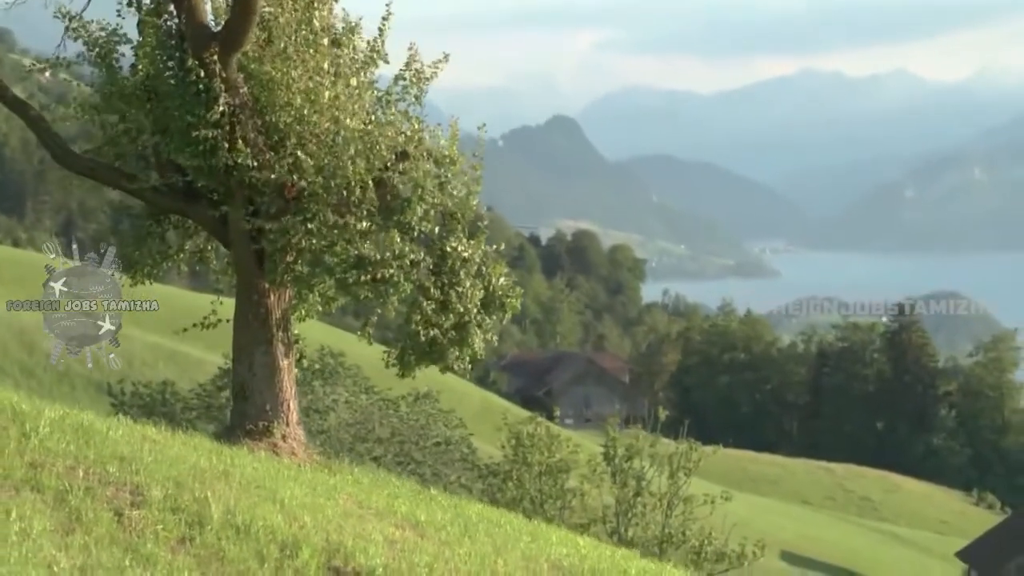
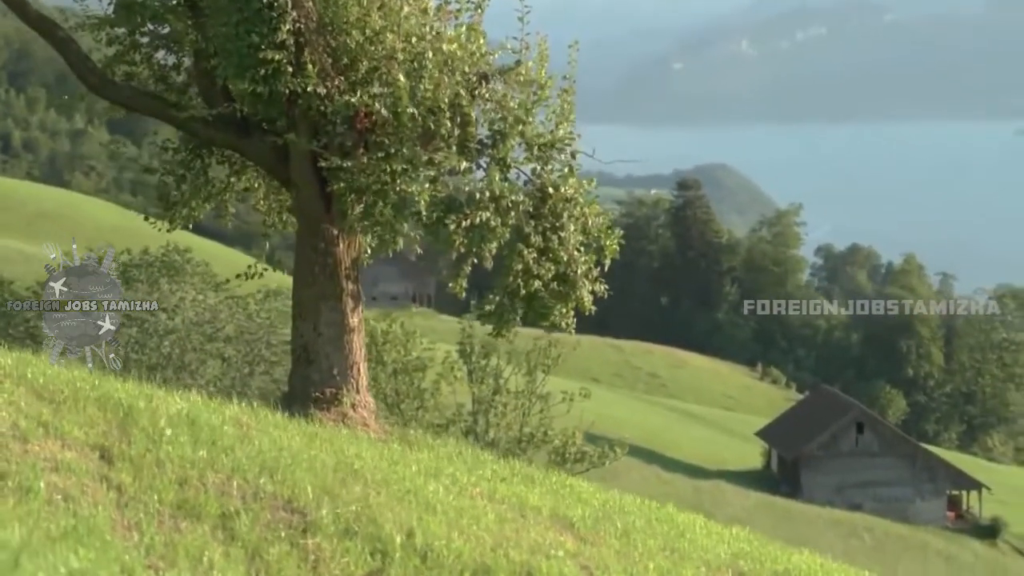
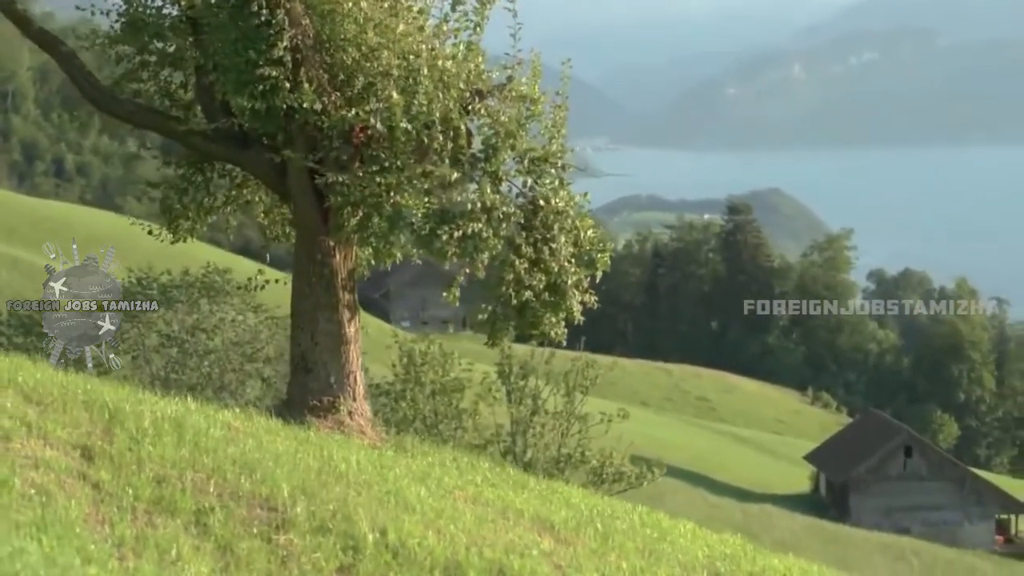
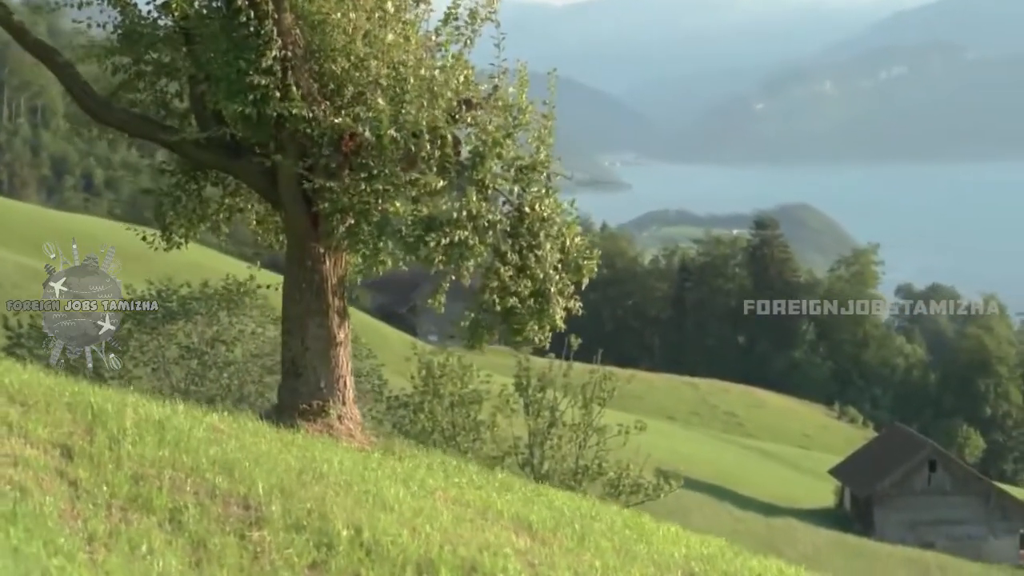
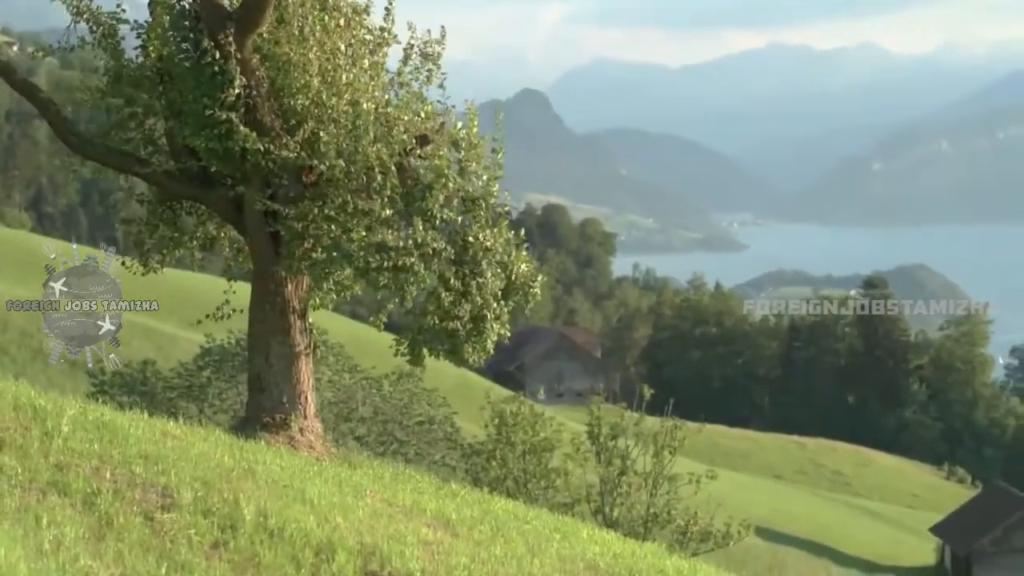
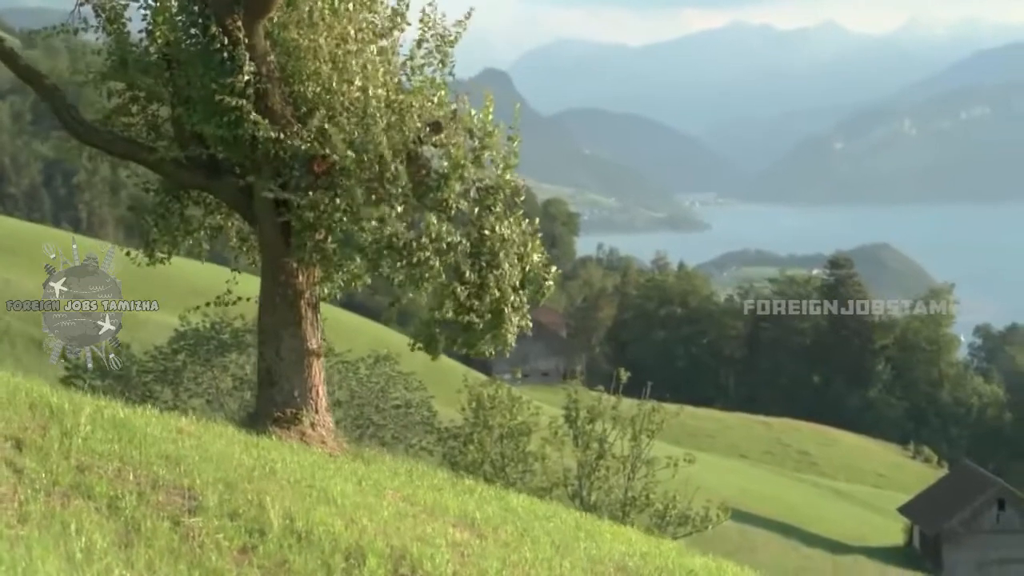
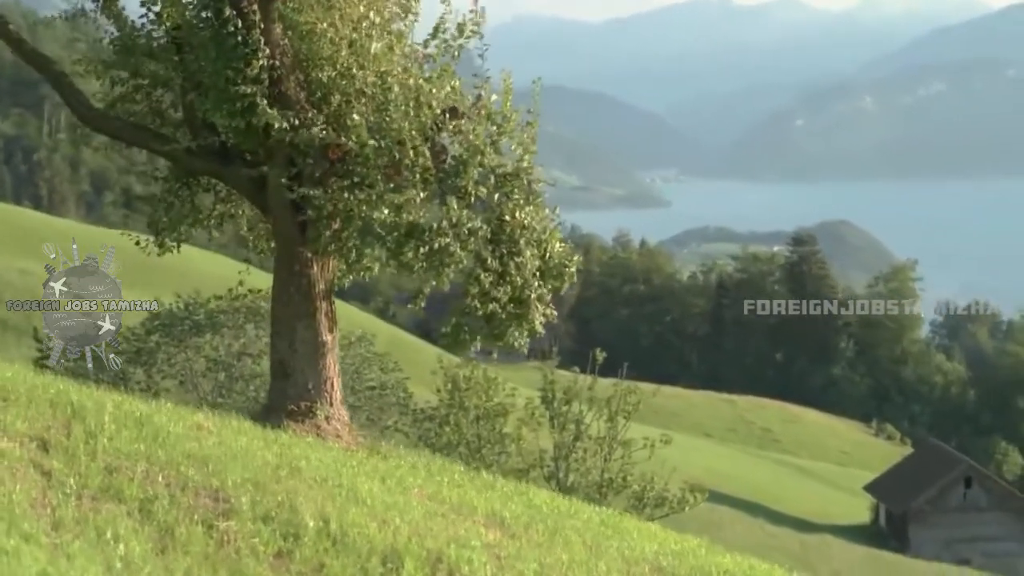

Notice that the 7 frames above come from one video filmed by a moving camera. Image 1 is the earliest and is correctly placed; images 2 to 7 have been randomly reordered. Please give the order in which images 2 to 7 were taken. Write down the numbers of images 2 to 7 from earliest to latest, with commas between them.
5, 6, 7, 4, 3, 2
